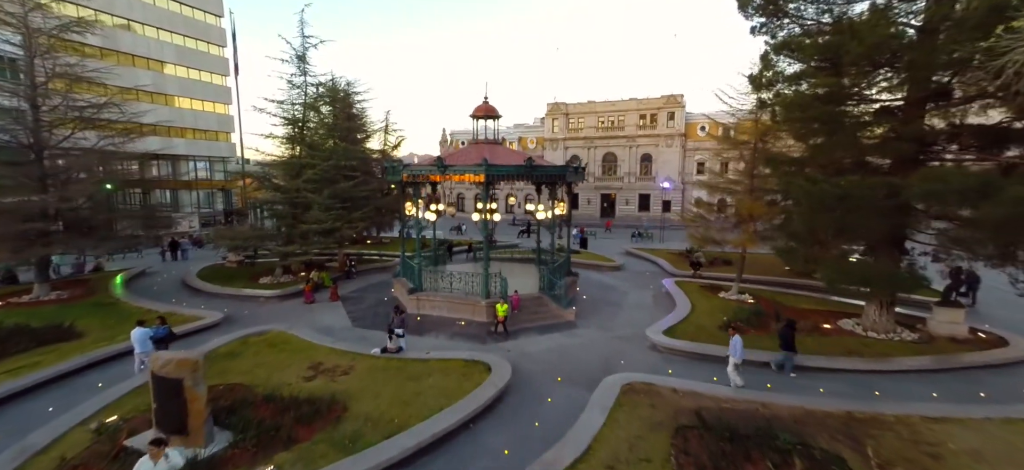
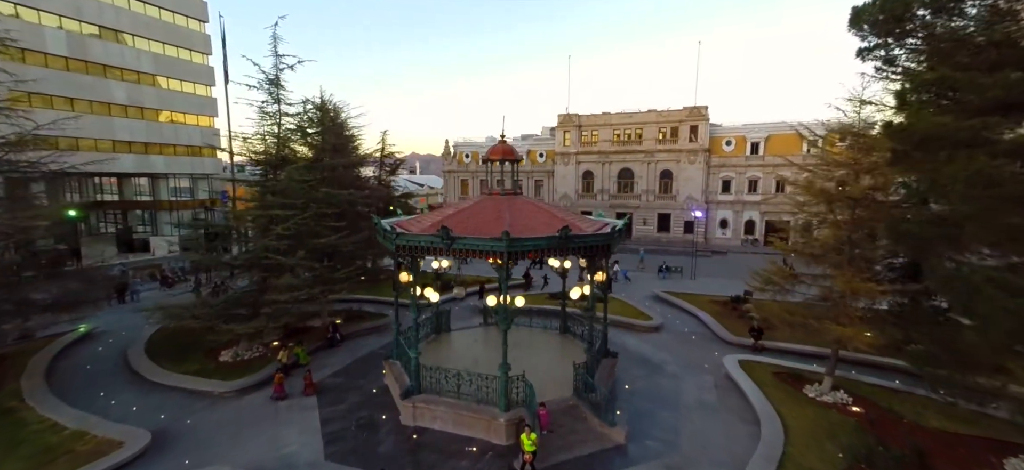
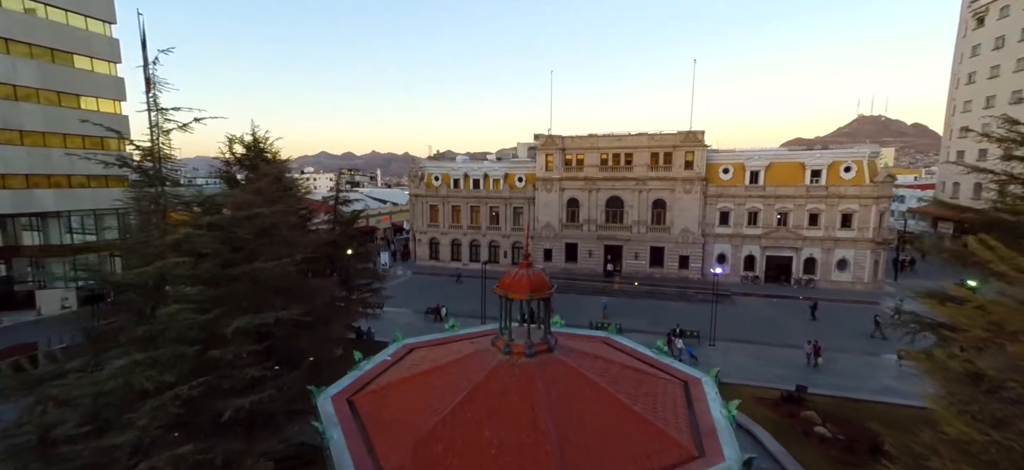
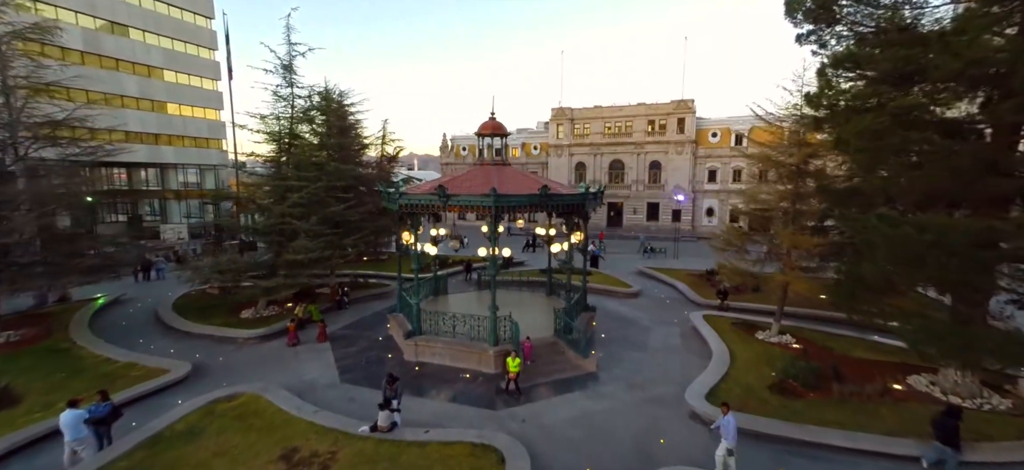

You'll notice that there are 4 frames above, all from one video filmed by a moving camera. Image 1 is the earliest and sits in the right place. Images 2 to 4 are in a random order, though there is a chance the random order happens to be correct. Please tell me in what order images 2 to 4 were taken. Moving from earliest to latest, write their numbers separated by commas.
4, 2, 3
